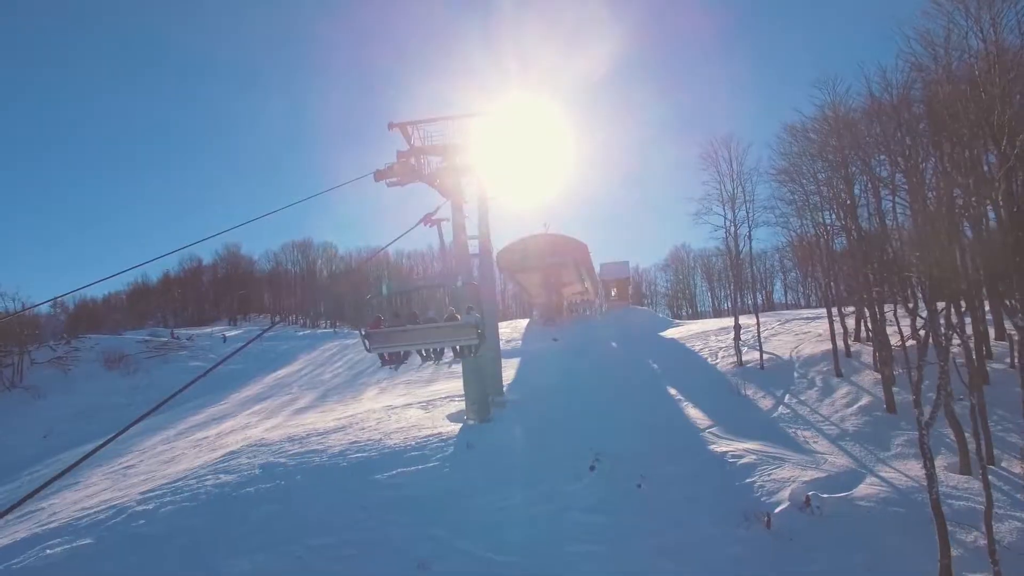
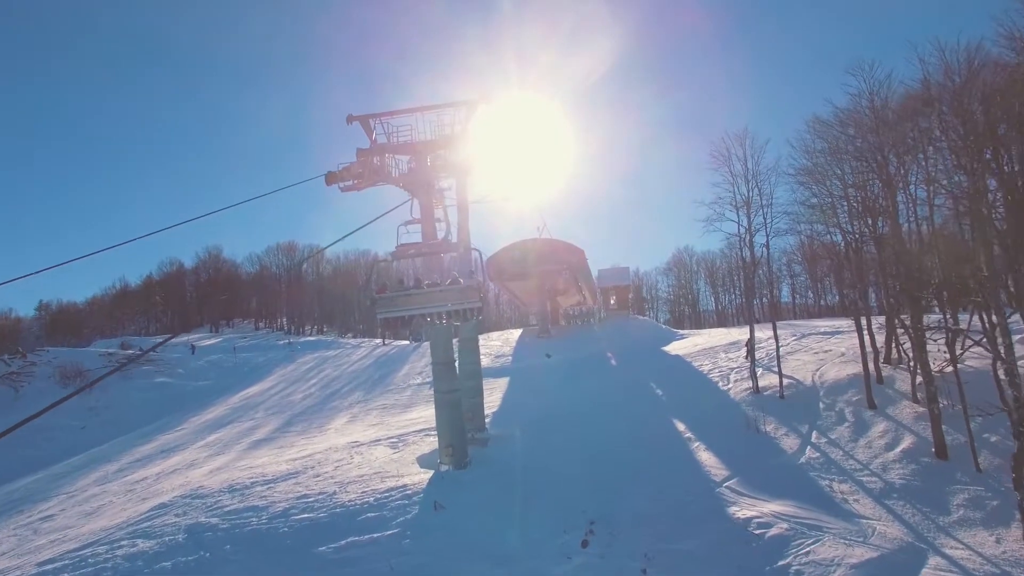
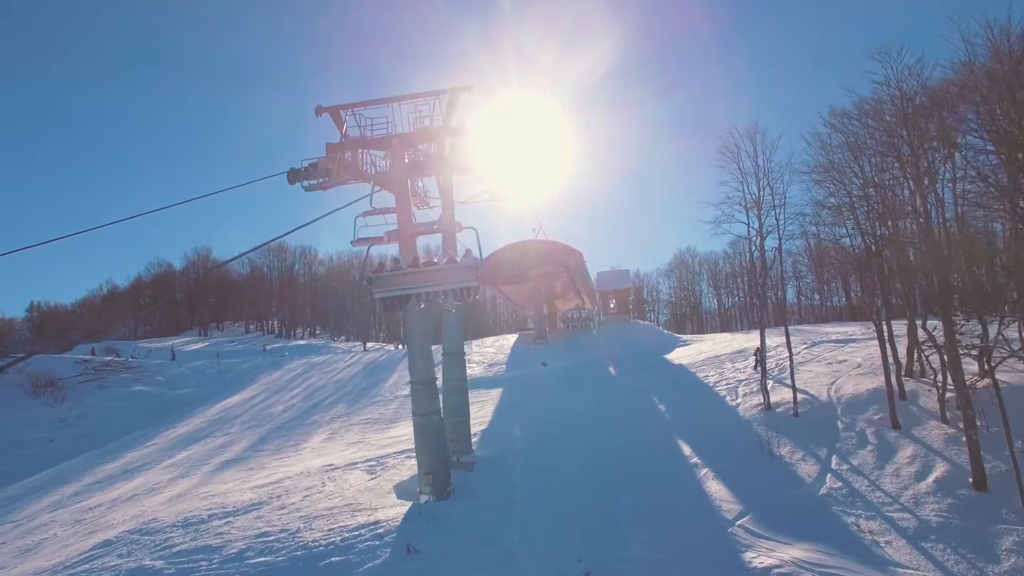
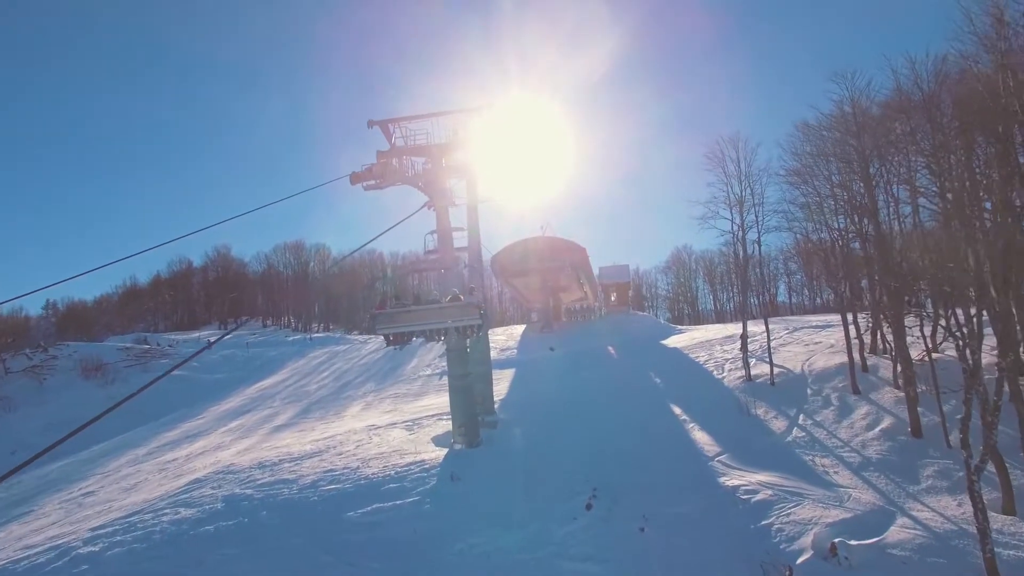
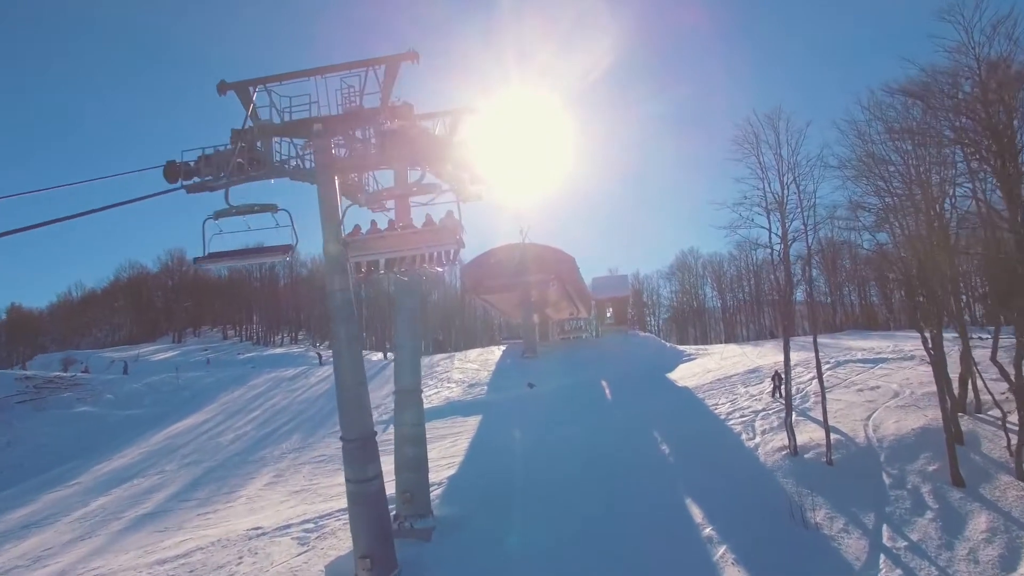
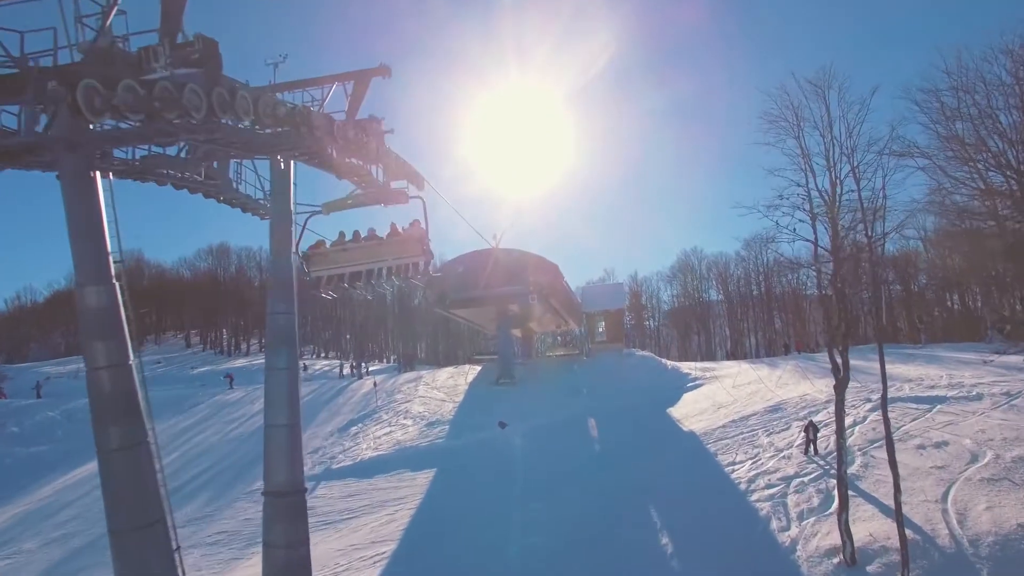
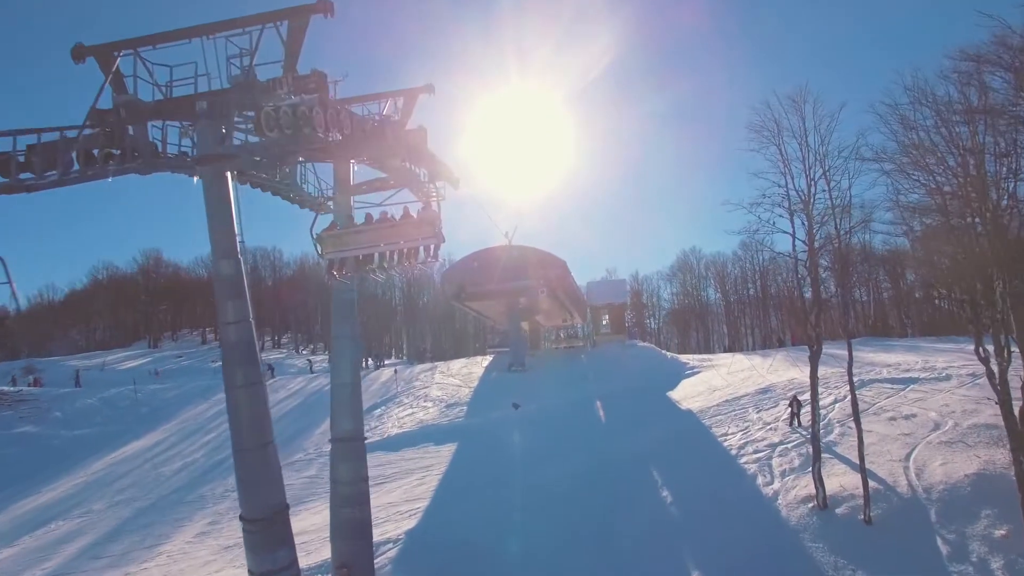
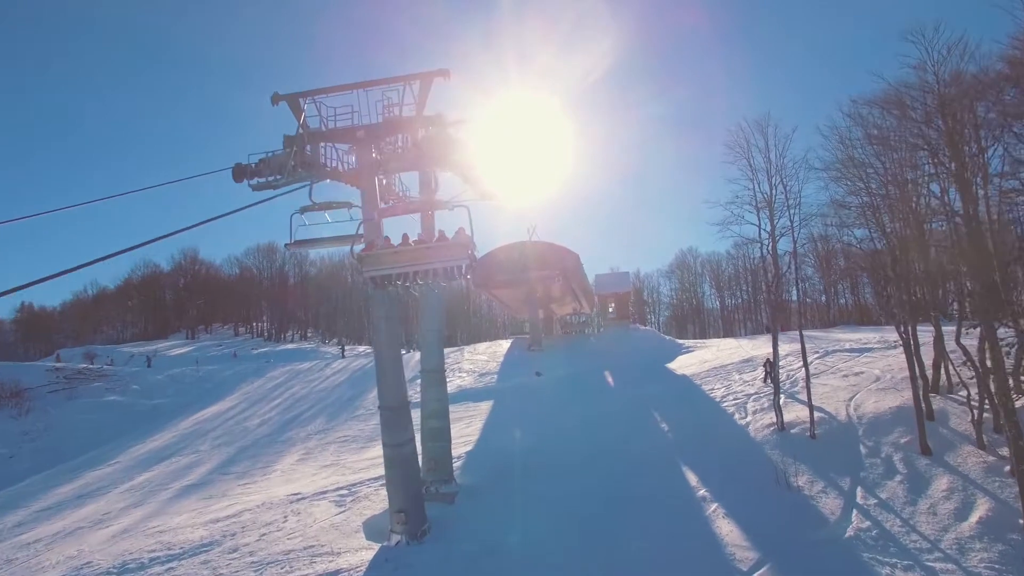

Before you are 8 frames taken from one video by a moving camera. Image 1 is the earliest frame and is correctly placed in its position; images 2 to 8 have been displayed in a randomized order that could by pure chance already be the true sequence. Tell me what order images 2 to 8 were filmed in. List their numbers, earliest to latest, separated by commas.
4, 2, 3, 8, 5, 7, 6
